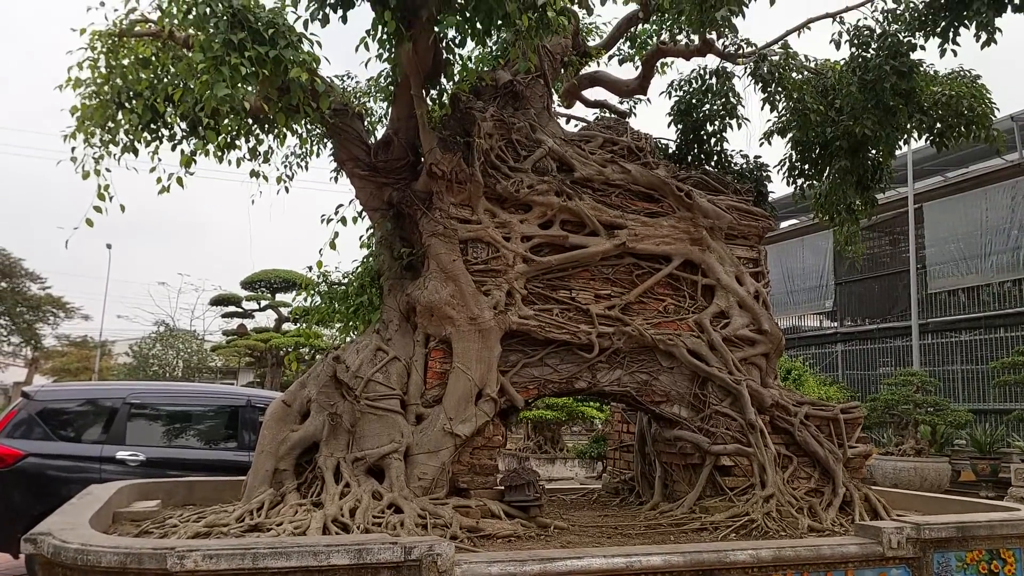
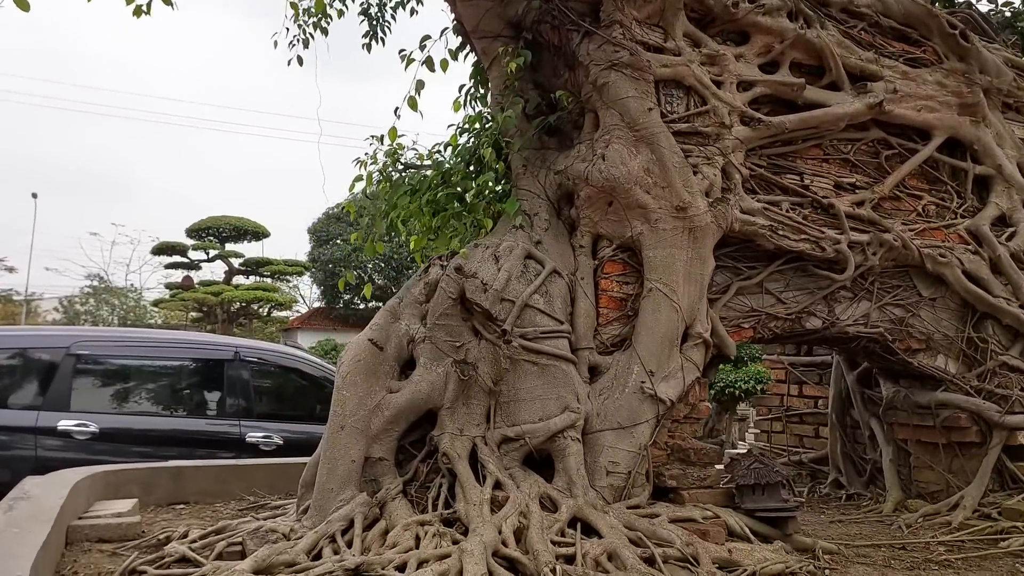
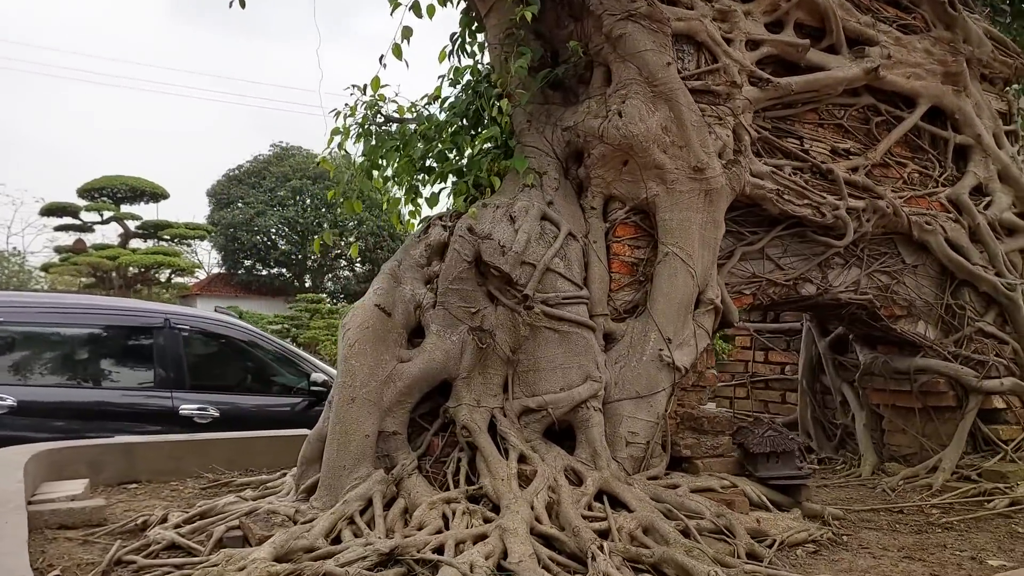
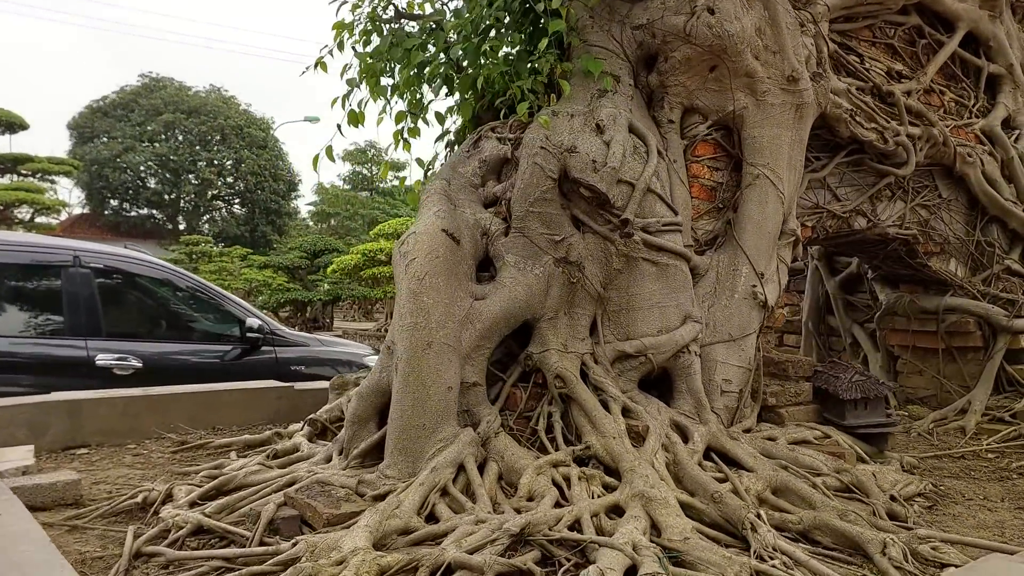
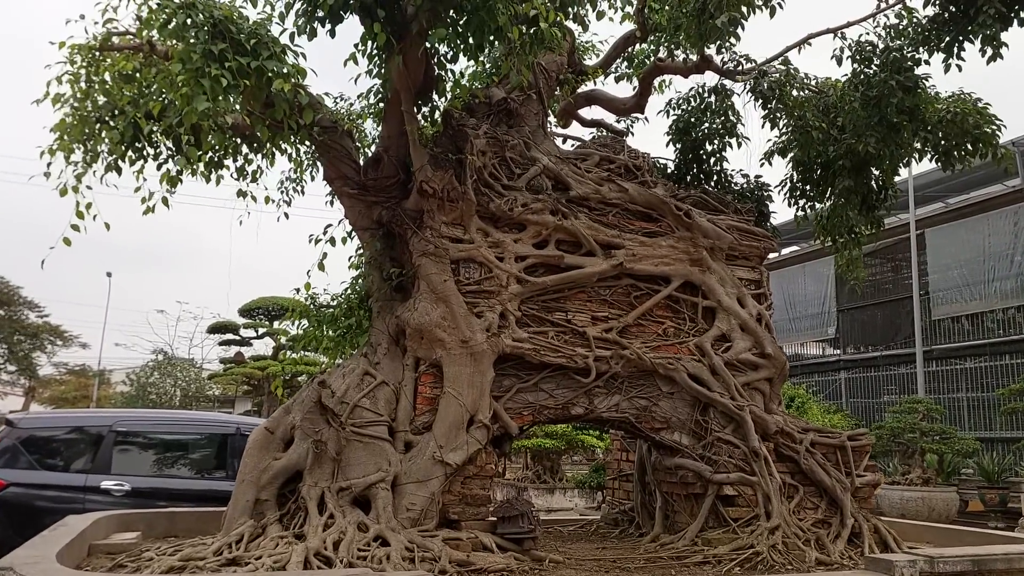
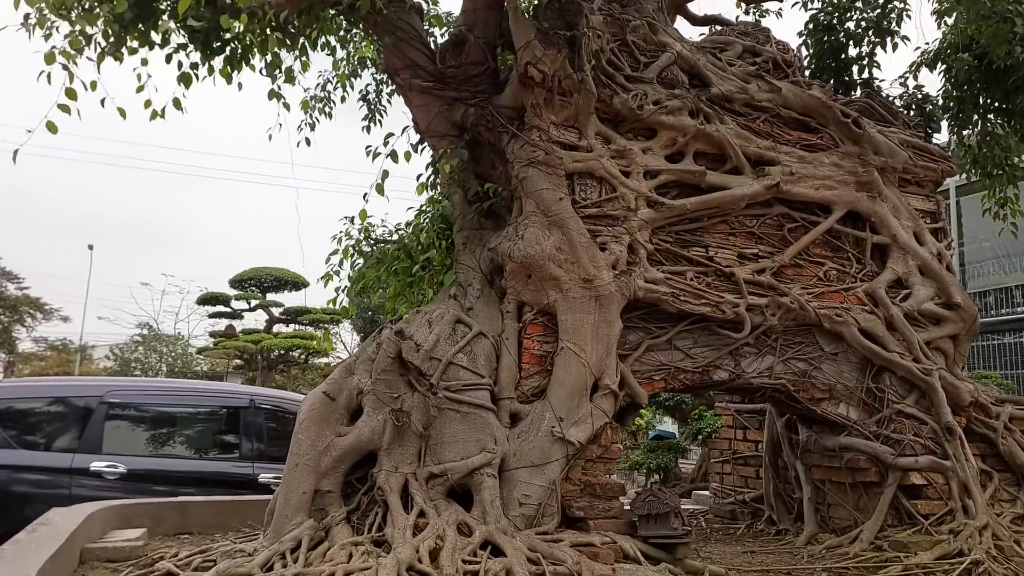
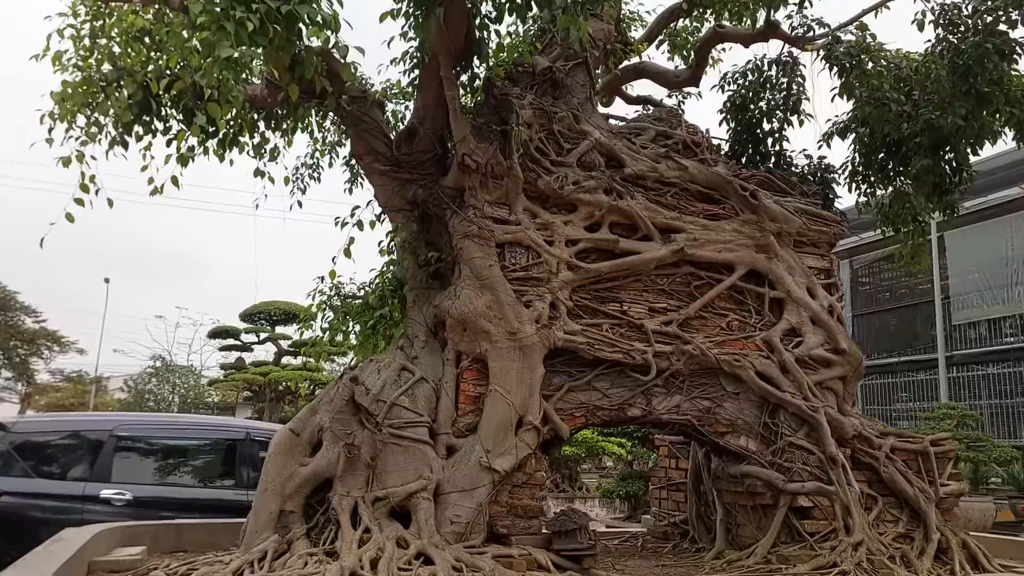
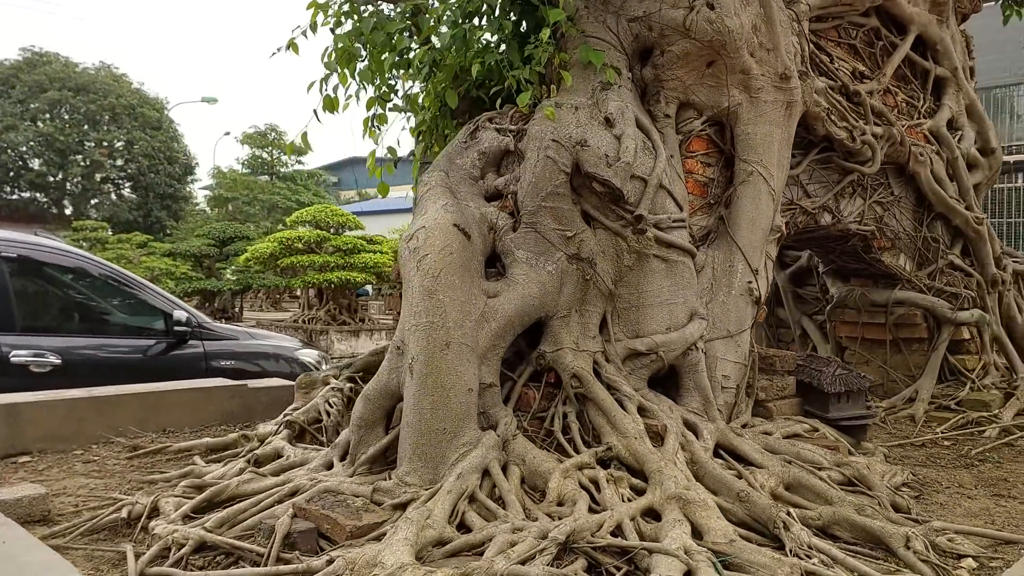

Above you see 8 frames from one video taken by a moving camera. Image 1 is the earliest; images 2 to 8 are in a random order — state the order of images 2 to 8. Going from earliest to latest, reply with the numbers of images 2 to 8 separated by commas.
5, 7, 6, 2, 3, 4, 8
